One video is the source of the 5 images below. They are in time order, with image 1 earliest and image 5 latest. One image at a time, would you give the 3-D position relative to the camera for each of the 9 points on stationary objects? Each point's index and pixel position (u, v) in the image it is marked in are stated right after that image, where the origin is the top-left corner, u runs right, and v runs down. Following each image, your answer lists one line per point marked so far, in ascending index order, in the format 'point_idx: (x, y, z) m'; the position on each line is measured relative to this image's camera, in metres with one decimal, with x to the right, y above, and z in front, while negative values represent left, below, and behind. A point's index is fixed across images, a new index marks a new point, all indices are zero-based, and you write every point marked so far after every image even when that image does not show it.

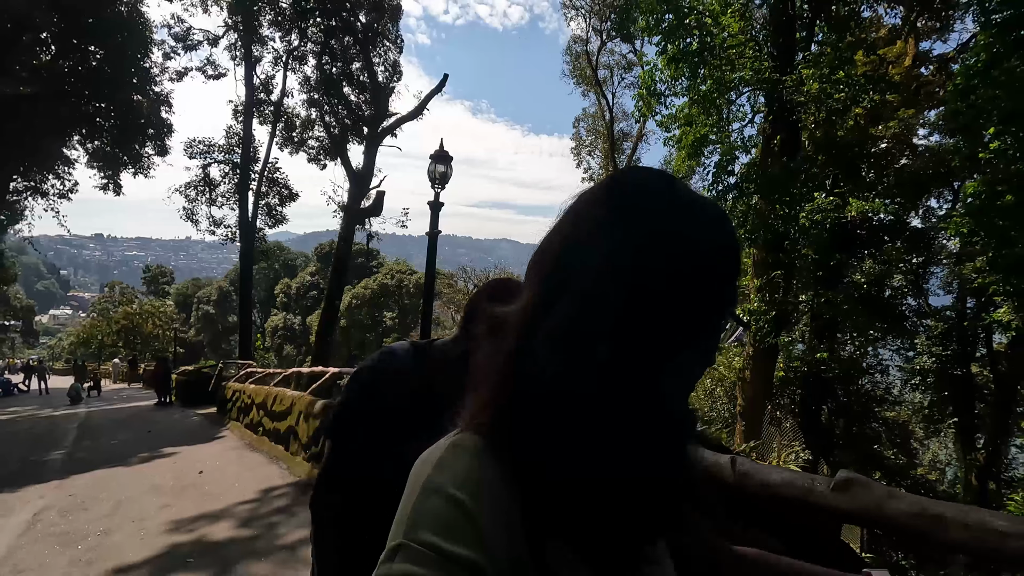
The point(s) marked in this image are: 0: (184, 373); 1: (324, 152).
0: (-9.3, -2.4, +15.1) m
1: (-6.3, +4.5, +17.8) m
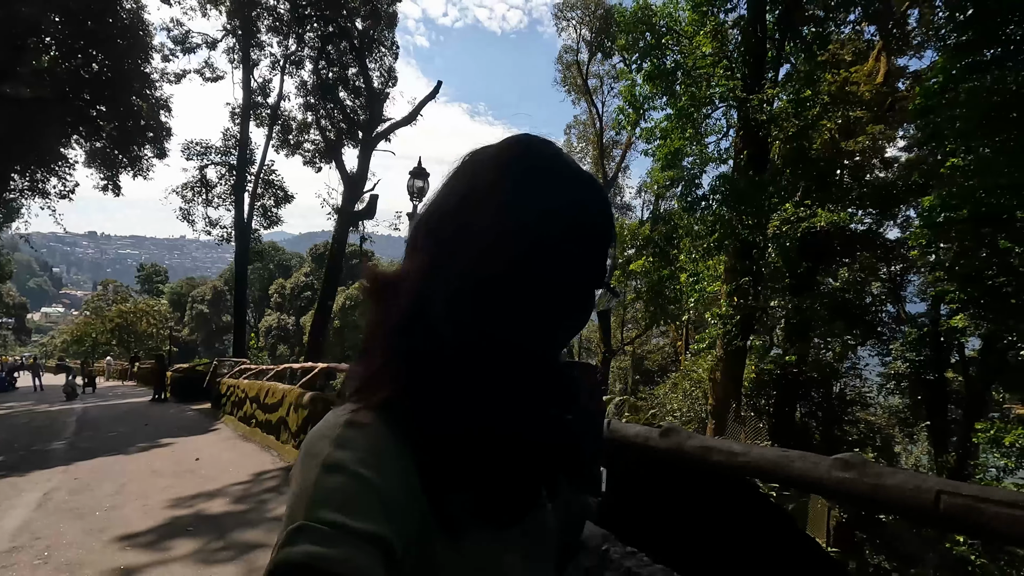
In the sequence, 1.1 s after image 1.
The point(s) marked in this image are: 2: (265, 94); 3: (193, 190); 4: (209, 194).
0: (-9.6, -2.3, +15.4) m
1: (-6.5, +4.5, +18.1) m
2: (-8.1, +6.3, +17.5) m
3: (-9.8, +3.0, +16.3) m
4: (-9.4, +2.9, +16.5) m
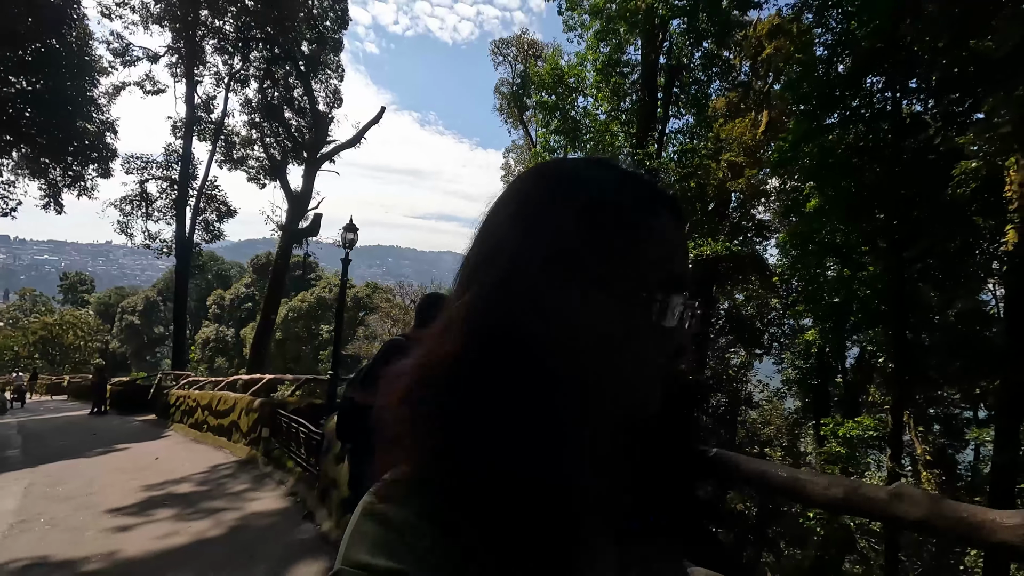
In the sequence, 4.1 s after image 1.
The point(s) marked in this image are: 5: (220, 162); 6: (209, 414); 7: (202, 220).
0: (-11.4, -2.7, +15.3) m
1: (-8.6, +4.0, +18.4) m
2: (-10.1, +5.9, +17.7) m
3: (-11.7, +2.6, +16.3) m
4: (-11.3, +2.5, +16.6) m
5: (-9.7, +4.2, +17.6) m
6: (-5.1, -2.1, +8.9) m
7: (-10.6, +2.4, +18.2) m
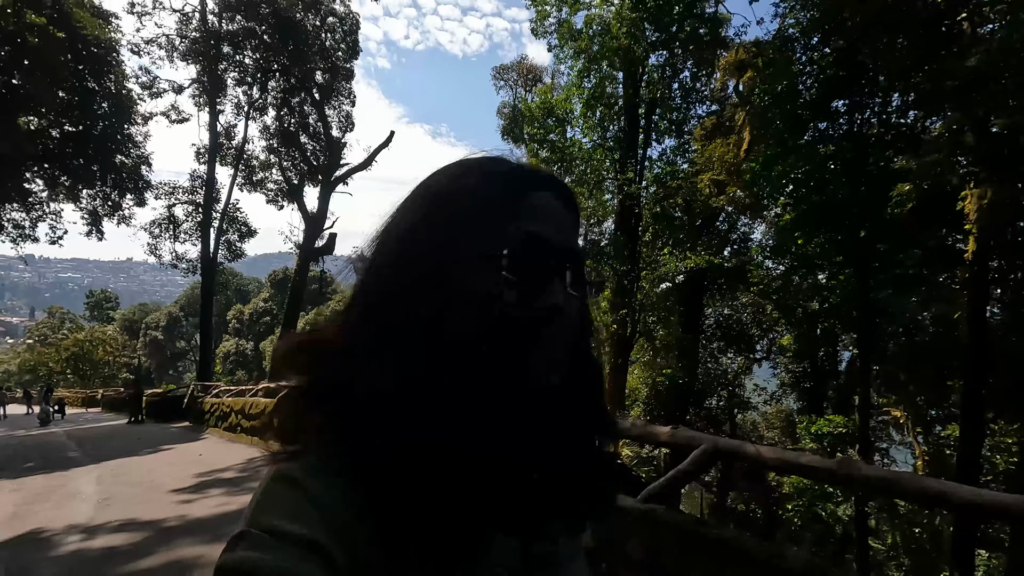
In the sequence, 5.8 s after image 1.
0: (-11.2, -3.3, +16.3) m
1: (-8.5, +3.5, +19.5) m
2: (-10.0, +5.3, +18.9) m
3: (-11.5, +2.0, +17.5) m
4: (-11.2, +1.9, +17.7) m
5: (-9.5, +3.6, +18.7) m
6: (-5.1, -2.5, +9.8) m
7: (-10.4, +1.8, +19.3) m
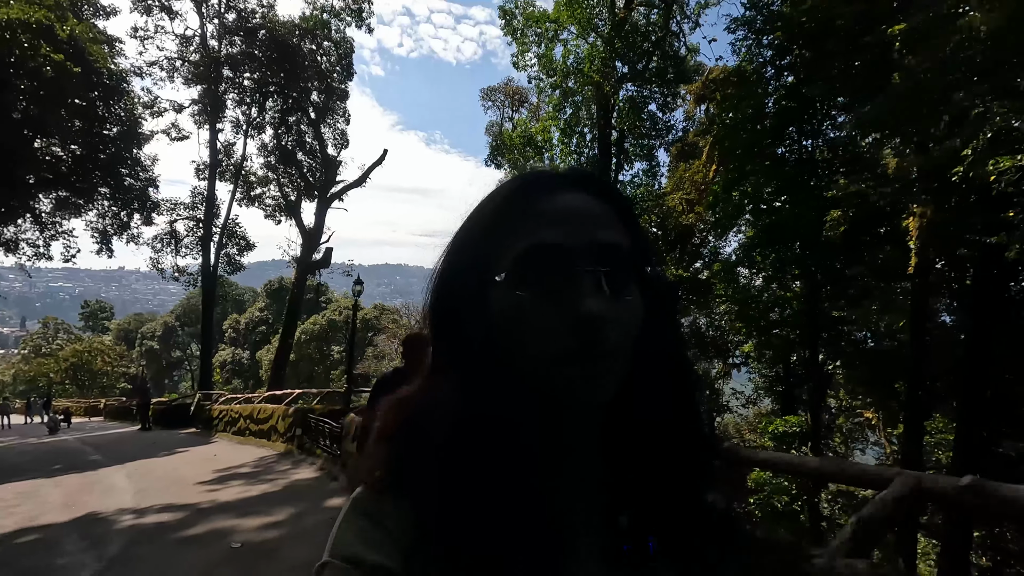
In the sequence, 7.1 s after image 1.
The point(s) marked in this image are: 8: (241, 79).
0: (-11.5, -3.7, +17.0) m
1: (-8.9, +3.1, +20.2) m
2: (-10.4, +4.9, +19.6) m
3: (-11.9, +1.6, +18.2) m
4: (-11.6, +1.5, +18.4) m
5: (-9.9, +3.2, +19.4) m
6: (-5.4, -2.8, +10.5) m
7: (-10.8, +1.3, +20.0) m
8: (-9.3, +7.2, +18.3) m
